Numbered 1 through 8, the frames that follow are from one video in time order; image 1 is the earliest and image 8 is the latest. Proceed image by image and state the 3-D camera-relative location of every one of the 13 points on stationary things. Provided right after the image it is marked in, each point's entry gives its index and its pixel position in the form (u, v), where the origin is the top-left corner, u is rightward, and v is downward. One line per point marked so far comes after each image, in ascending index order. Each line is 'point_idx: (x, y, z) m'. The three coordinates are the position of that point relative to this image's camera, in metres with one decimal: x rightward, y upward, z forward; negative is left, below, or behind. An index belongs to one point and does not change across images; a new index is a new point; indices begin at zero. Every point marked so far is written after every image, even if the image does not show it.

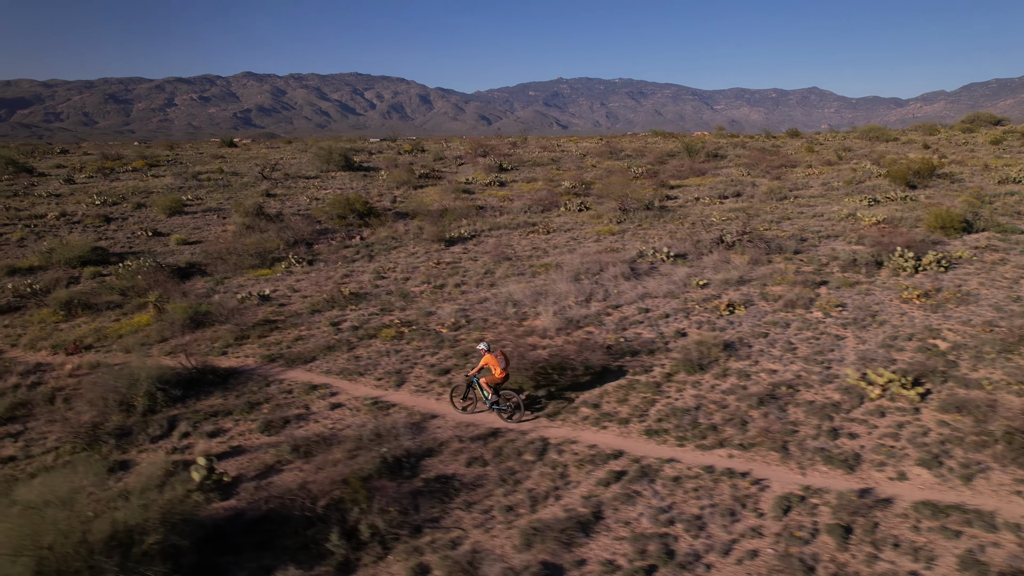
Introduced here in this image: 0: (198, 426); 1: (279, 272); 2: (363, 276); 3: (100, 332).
0: (-4.0, -1.8, +8.4) m
1: (-6.2, +0.4, +17.3) m
2: (-3.6, +0.3, +16.0) m
3: (-7.9, -0.8, +12.5) m
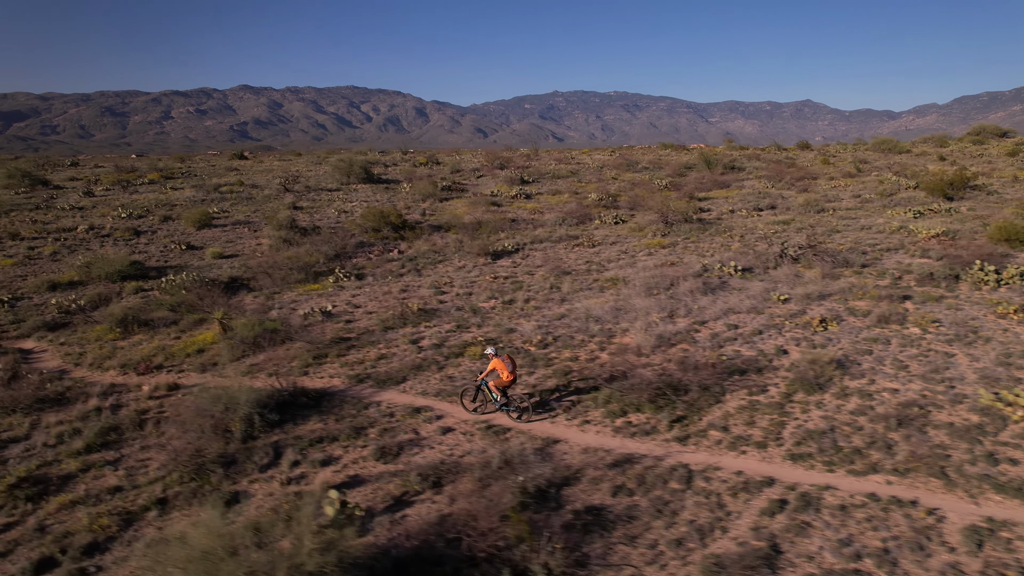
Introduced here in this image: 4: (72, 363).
0: (-2.5, -2.0, +7.9) m
1: (-4.7, 0.0, +16.9) m
2: (-2.1, -0.1, +15.6) m
3: (-6.4, -1.1, +12.0) m
4: (-8.0, -1.4, +11.9) m
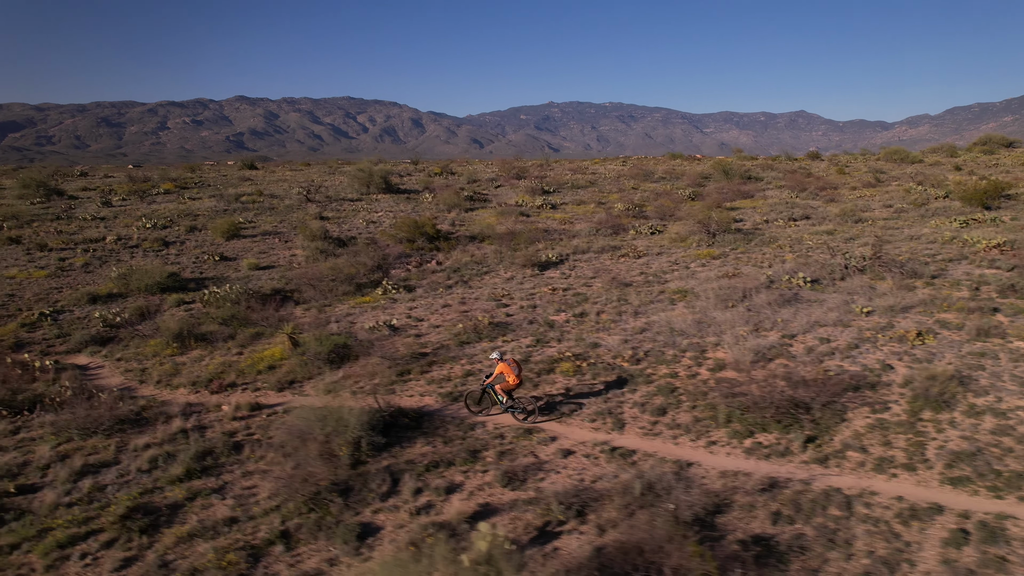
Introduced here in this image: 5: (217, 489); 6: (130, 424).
0: (-1.0, -2.2, +7.4) m
1: (-3.3, -0.3, +16.4) m
2: (-0.7, -0.4, +15.1) m
3: (-4.9, -1.4, +11.5) m
4: (-6.5, -1.6, +11.4) m
5: (-3.3, -2.3, +7.3) m
6: (-5.3, -1.9, +9.1) m
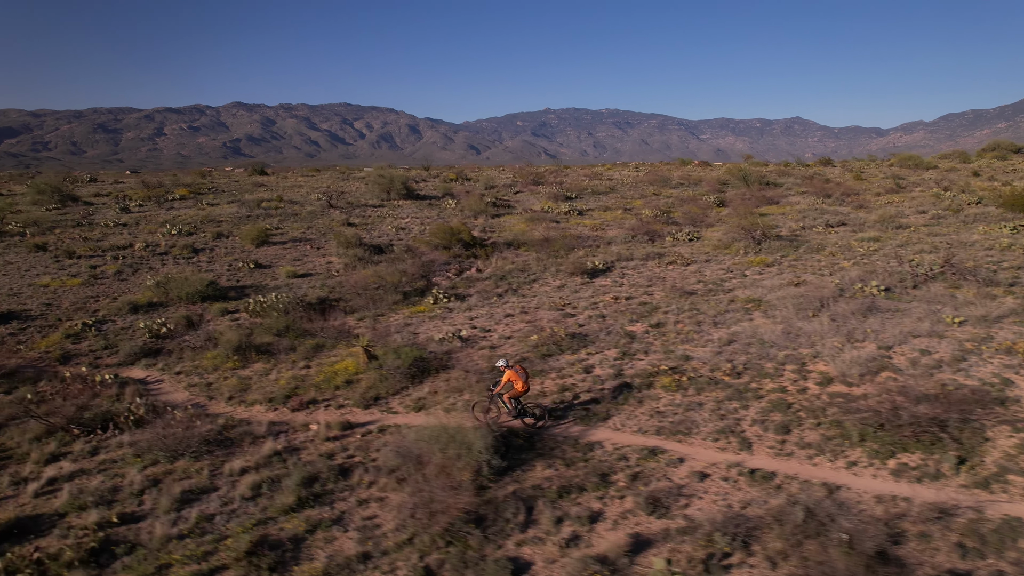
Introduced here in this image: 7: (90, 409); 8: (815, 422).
0: (+0.5, -2.3, +6.9) m
1: (-1.8, -0.5, +15.9) m
2: (+0.7, -0.6, +14.6) m
3: (-3.4, -1.5, +10.9) m
4: (-5.1, -1.8, +10.8) m
5: (-1.8, -2.4, +6.8) m
6: (-3.9, -2.0, +8.6) m
7: (-6.5, -1.9, +10.1) m
8: (+4.0, -1.8, +8.7) m
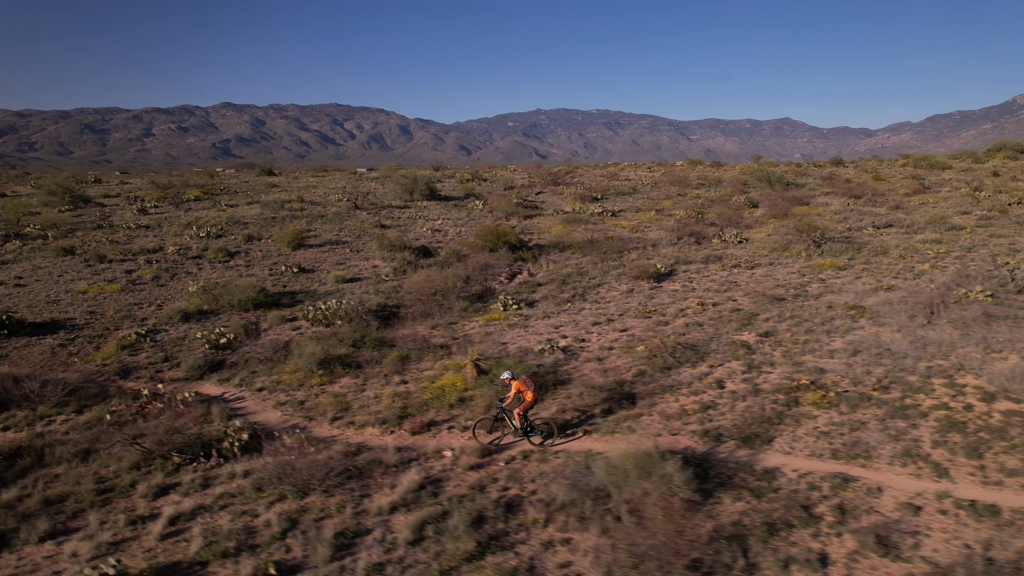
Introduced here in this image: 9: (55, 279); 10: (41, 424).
0: (+2.4, -2.4, +6.0) m
1: (-0.1, -0.6, +15.0) m
2: (+2.5, -0.7, +13.8) m
3: (-1.6, -1.7, +10.1) m
4: (-3.2, -1.9, +9.9) m
5: (+0.1, -2.5, +5.9) m
6: (-2.0, -2.2, +7.7) m
7: (-4.6, -2.0, +9.1) m
8: (+5.9, -1.9, +7.9) m
9: (-12.9, +0.2, +18.4) m
10: (-7.2, -2.1, +10.0) m
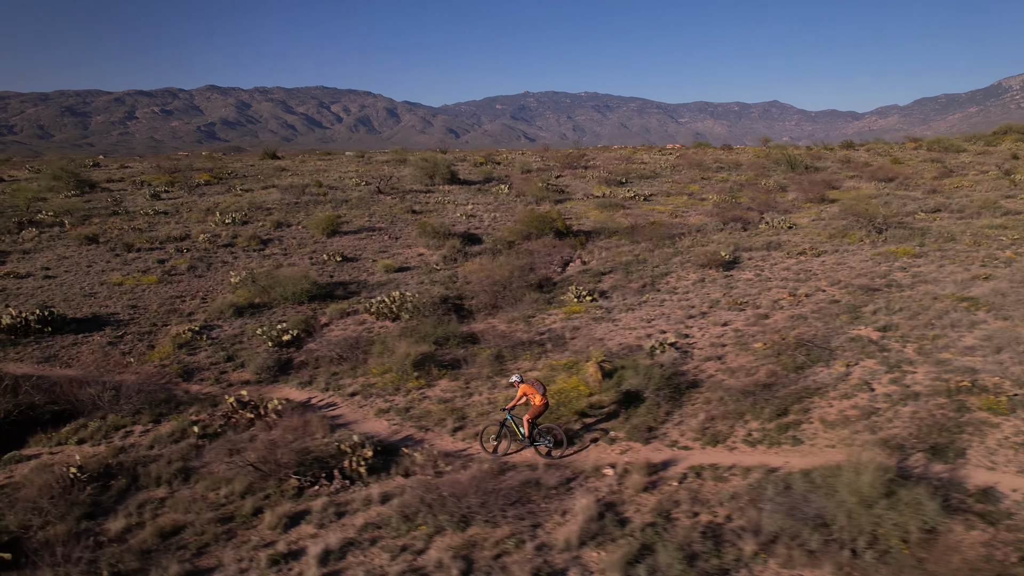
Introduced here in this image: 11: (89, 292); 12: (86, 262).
0: (+4.3, -2.4, +5.2) m
1: (+1.6, -0.4, +14.1) m
2: (+4.3, -0.5, +12.9) m
3: (+0.2, -1.6, +9.1) m
4: (-1.4, -1.8, +8.9) m
5: (+2.0, -2.5, +5.0) m
6: (-0.1, -2.2, +6.7) m
7: (-2.8, -2.0, +8.2) m
8: (+7.7, -1.8, +7.1) m
9: (-11.3, +0.5, +17.2) m
10: (-5.4, -2.0, +9.0) m
11: (-10.1, -0.1, +15.6) m
12: (-11.8, +0.7, +18.0) m
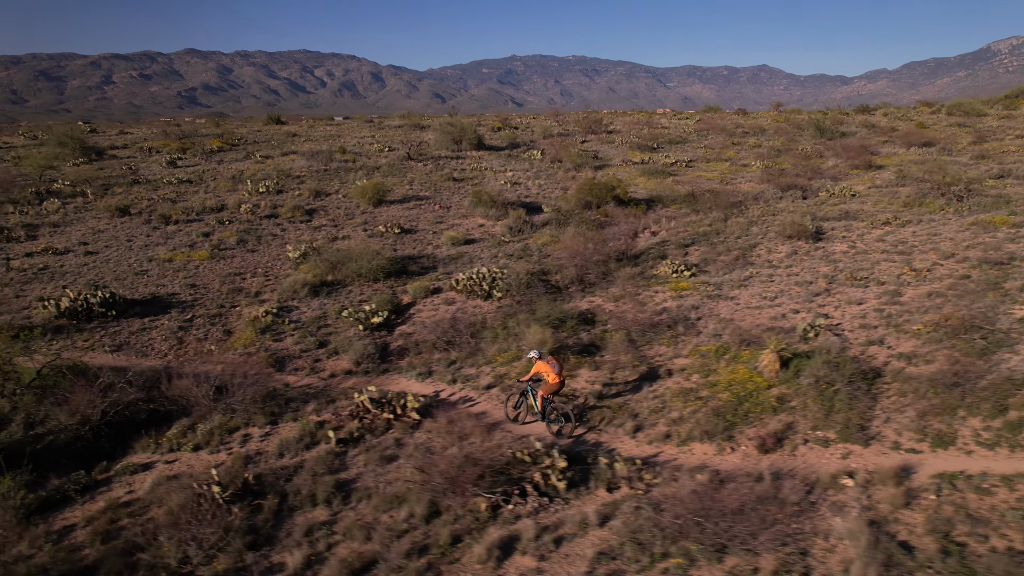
0: (+6.5, -2.3, +4.3) m
1: (+3.6, +0.1, +13.1) m
2: (+6.3, -0.1, +11.9) m
3: (+2.3, -1.3, +8.1) m
4: (+0.7, -1.6, +7.9) m
5: (+4.2, -2.5, +4.1) m
6: (+2.0, -2.0, +5.8) m
7: (-0.7, -1.8, +7.1) m
8: (+9.9, -1.6, +6.3) m
9: (-9.4, +1.0, +15.9) m
10: (-3.3, -1.8, +7.9) m
11: (-8.2, +0.4, +14.3) m
12: (-9.9, +1.3, +16.6) m
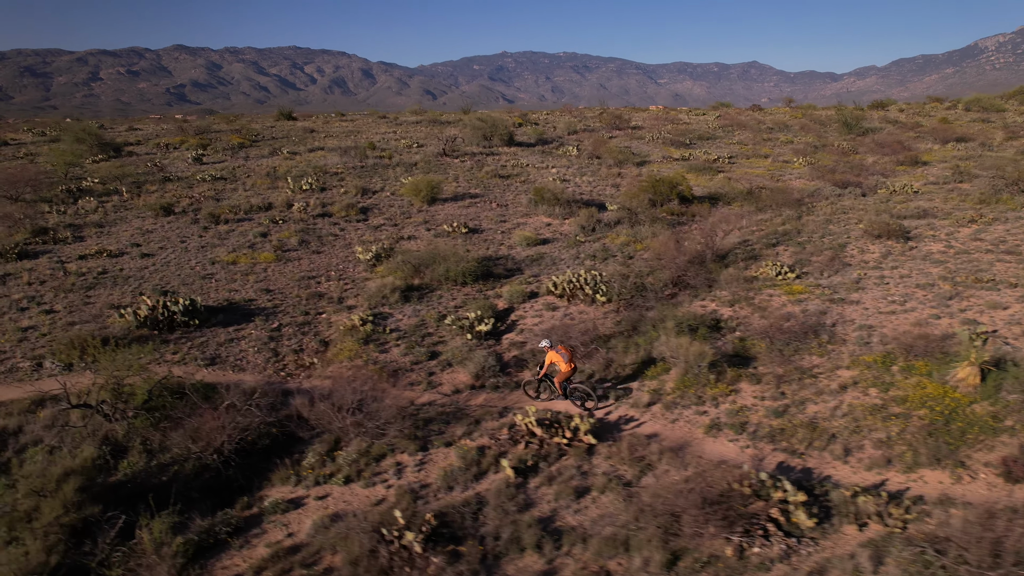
0: (+8.5, -2.4, +3.6) m
1: (+5.5, 0.0, +12.3) m
2: (+8.2, -0.1, +11.2) m
3: (+4.3, -1.4, +7.4) m
4: (+2.7, -1.7, +7.1) m
5: (+6.2, -2.6, +3.4) m
6: (+4.0, -2.1, +5.0) m
7: (+1.3, -1.9, +6.3) m
8: (+11.9, -1.7, +5.6) m
9: (-7.5, +0.9, +14.9) m
10: (-1.3, -1.9, +7.0) m
11: (-6.3, +0.3, +13.4) m
12: (-8.0, +1.2, +15.7) m
